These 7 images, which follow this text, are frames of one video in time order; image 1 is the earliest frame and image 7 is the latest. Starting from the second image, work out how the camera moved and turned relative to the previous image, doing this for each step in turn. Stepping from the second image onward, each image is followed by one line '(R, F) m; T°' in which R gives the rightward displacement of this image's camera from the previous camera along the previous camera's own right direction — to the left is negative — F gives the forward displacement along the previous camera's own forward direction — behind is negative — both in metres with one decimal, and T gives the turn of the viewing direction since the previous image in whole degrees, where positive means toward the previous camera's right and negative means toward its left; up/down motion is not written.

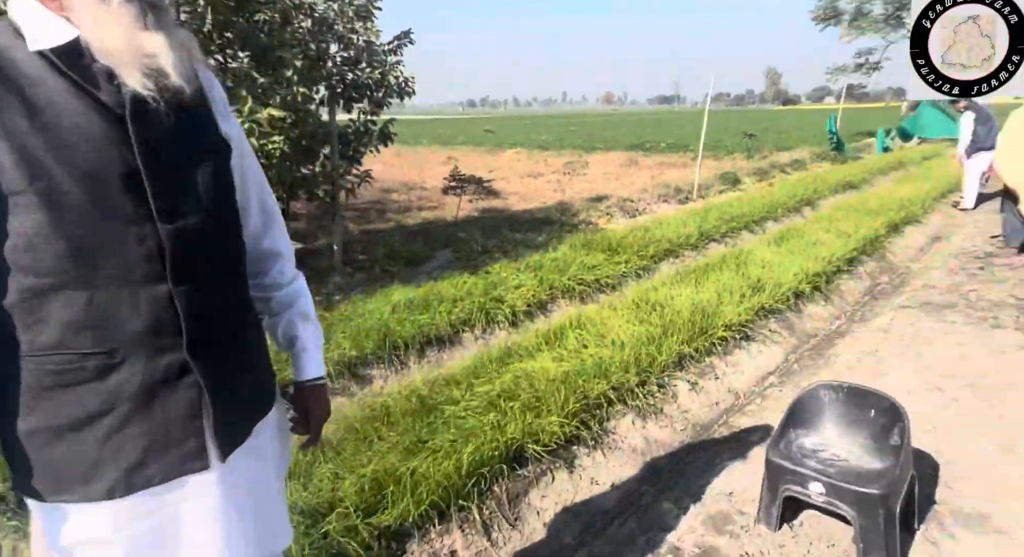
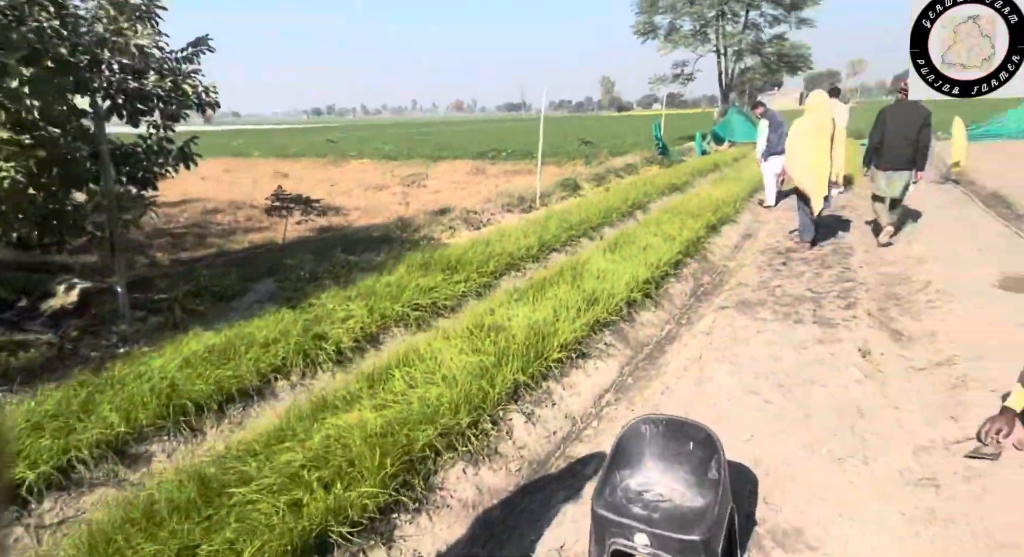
(+0.2, +0.2) m; +13°
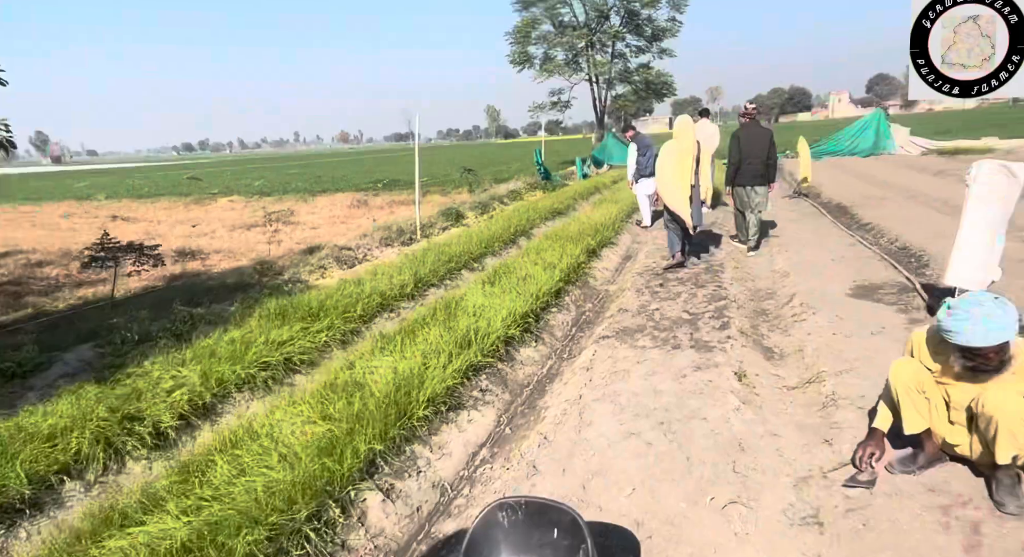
(+0.2, +0.3) m; +9°
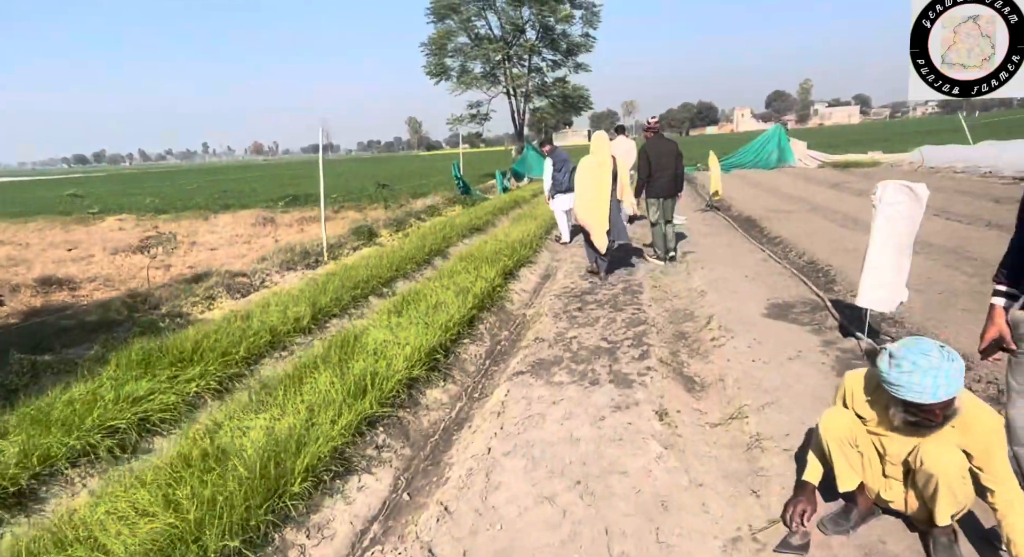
(+0.2, +0.5) m; +7°
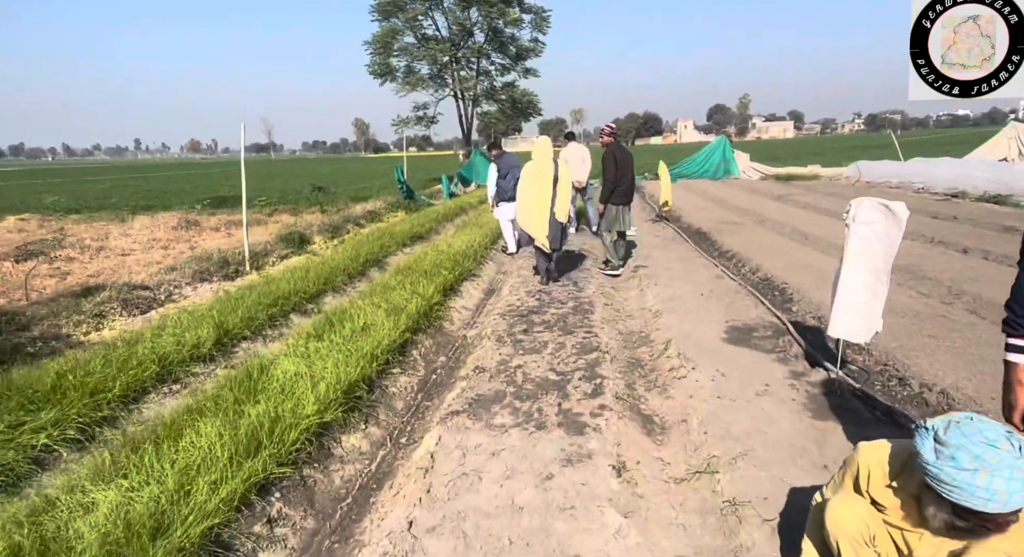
(+0.1, +0.7) m; +5°
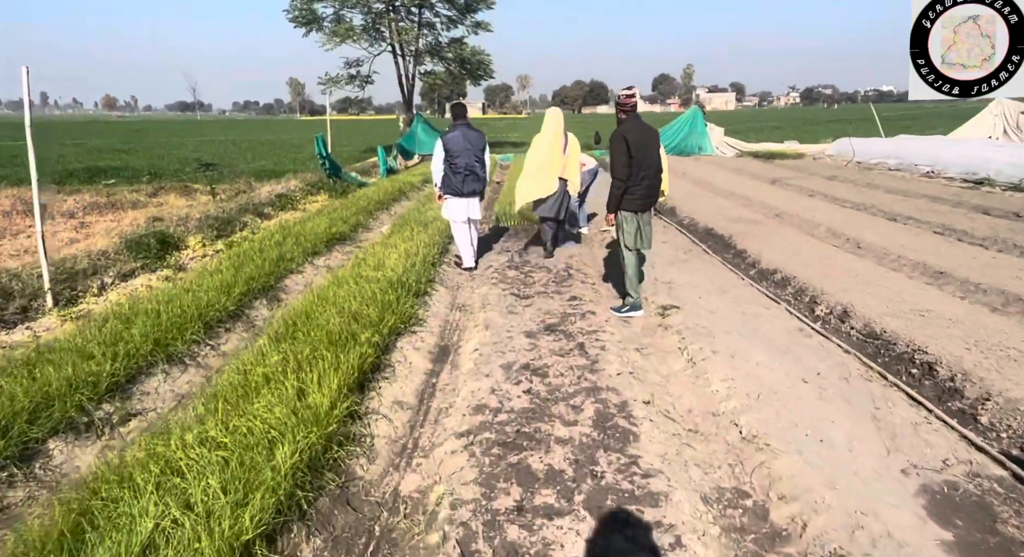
(-0.2, +3.5) m; +5°
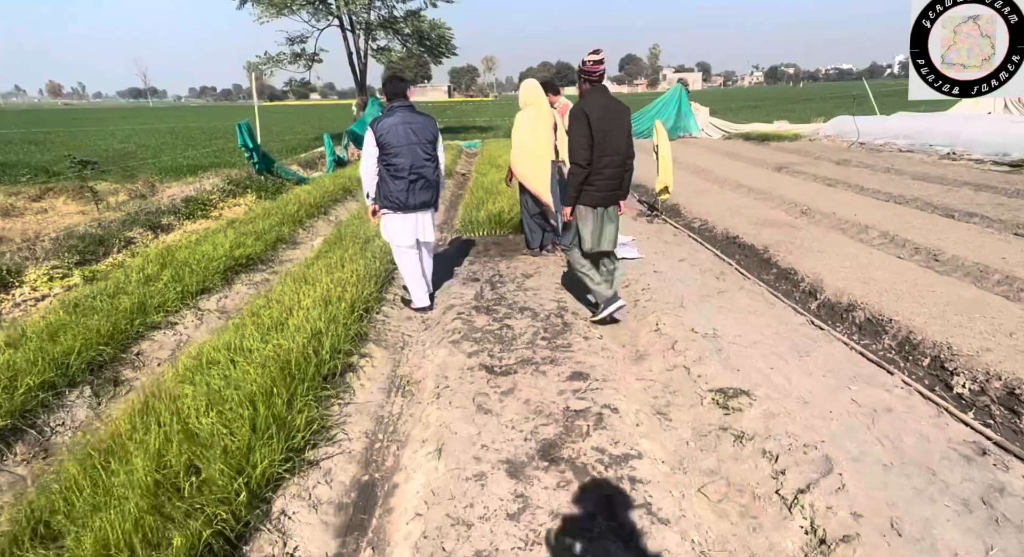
(0.0, +2.5) m; +3°
